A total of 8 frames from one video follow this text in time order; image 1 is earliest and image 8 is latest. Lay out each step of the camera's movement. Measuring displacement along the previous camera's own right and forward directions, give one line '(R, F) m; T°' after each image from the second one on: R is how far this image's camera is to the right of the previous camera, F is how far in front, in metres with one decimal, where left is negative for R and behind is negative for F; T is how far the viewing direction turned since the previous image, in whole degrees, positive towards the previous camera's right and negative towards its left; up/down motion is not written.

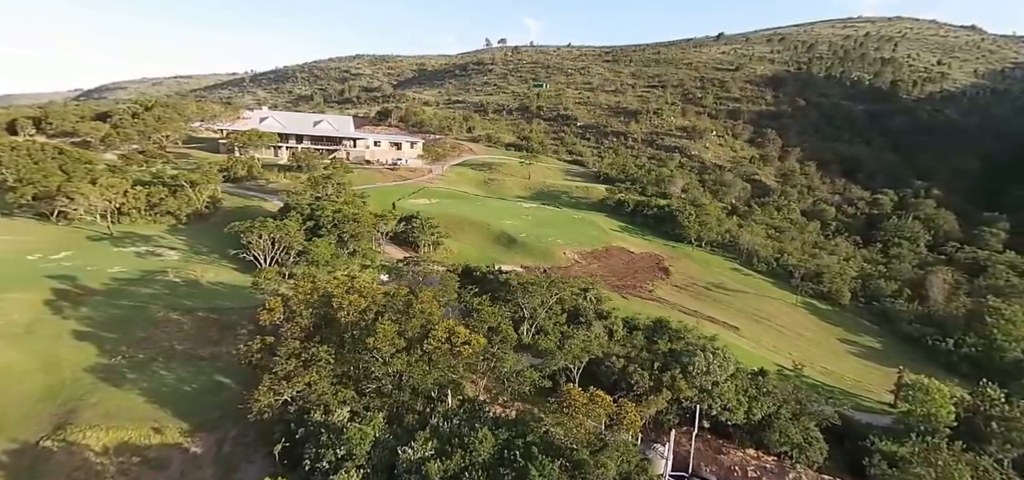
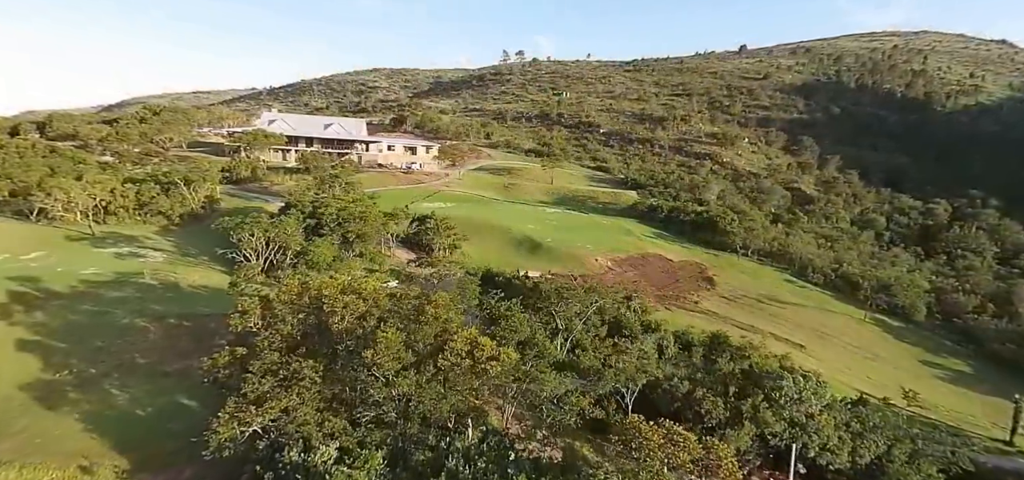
(-1.2, +7.5) m; -2°
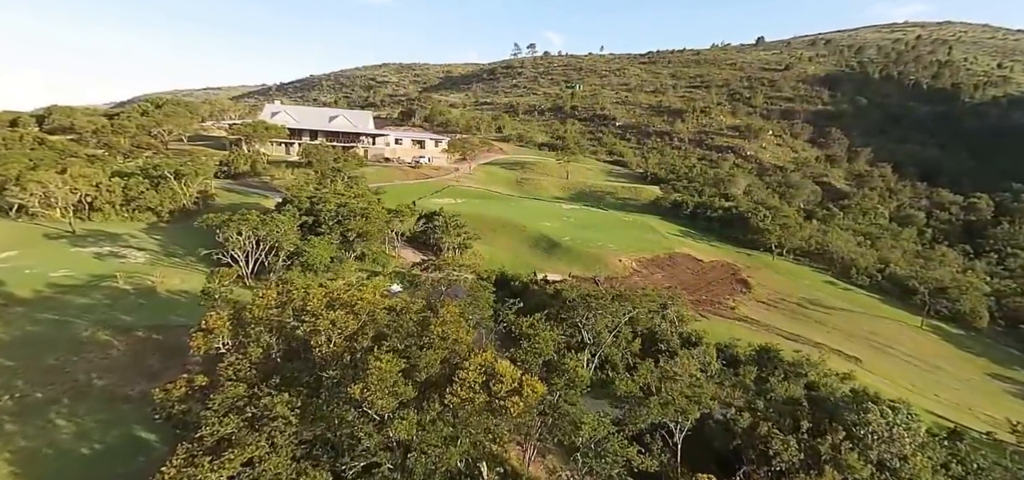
(-0.6, +5.3) m; -1°
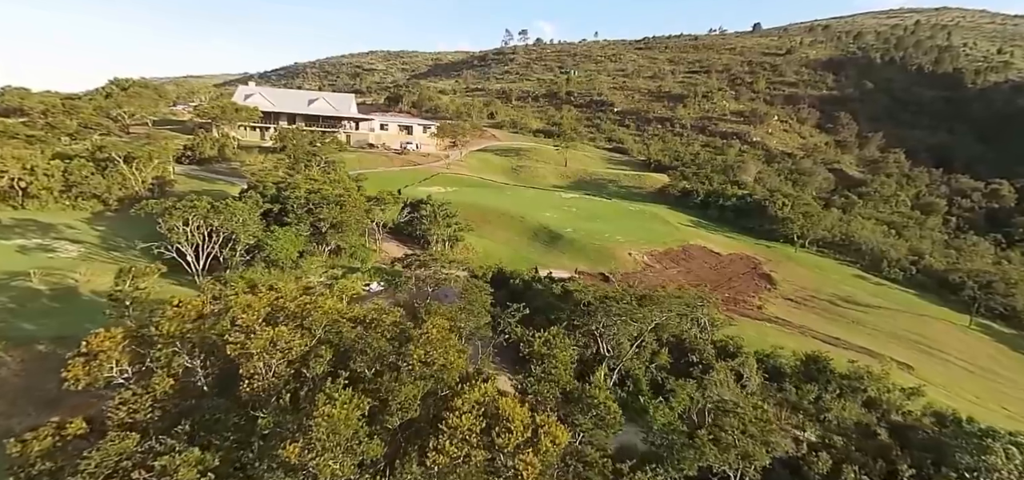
(-0.5, +6.4) m; +1°
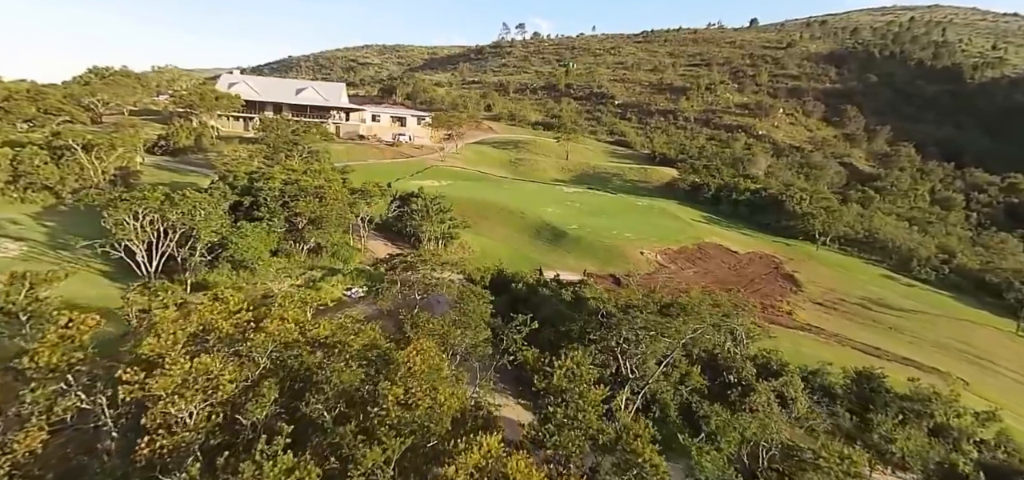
(-0.4, +4.7) m; 0°
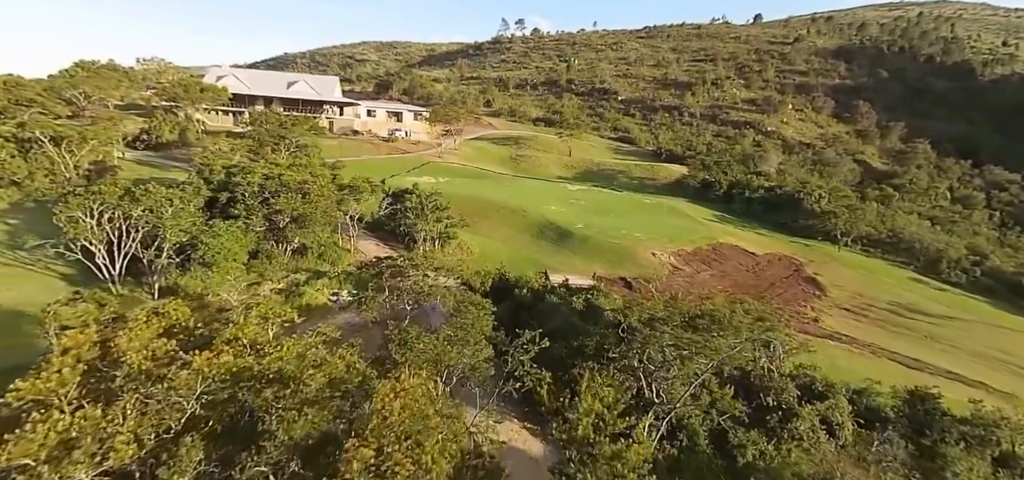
(-0.2, +3.4) m; 0°
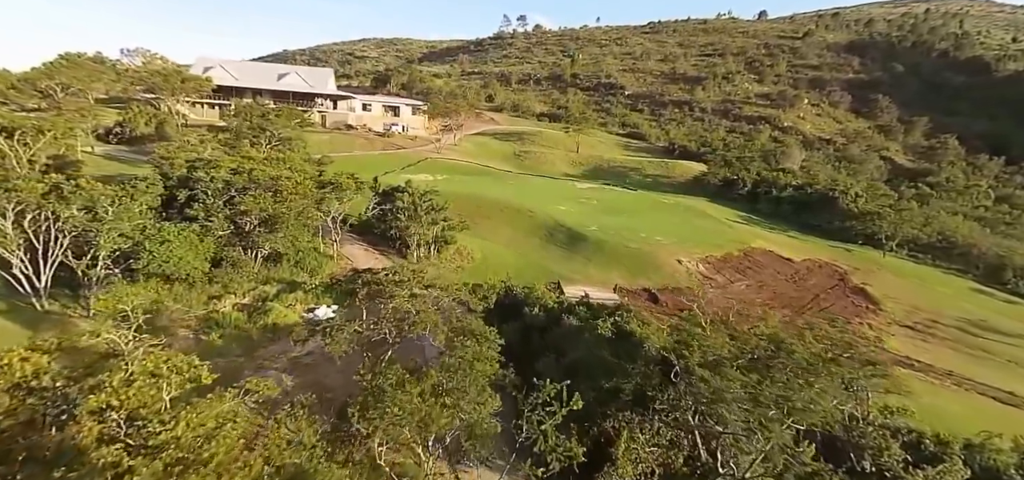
(-0.4, +5.3) m; 0°
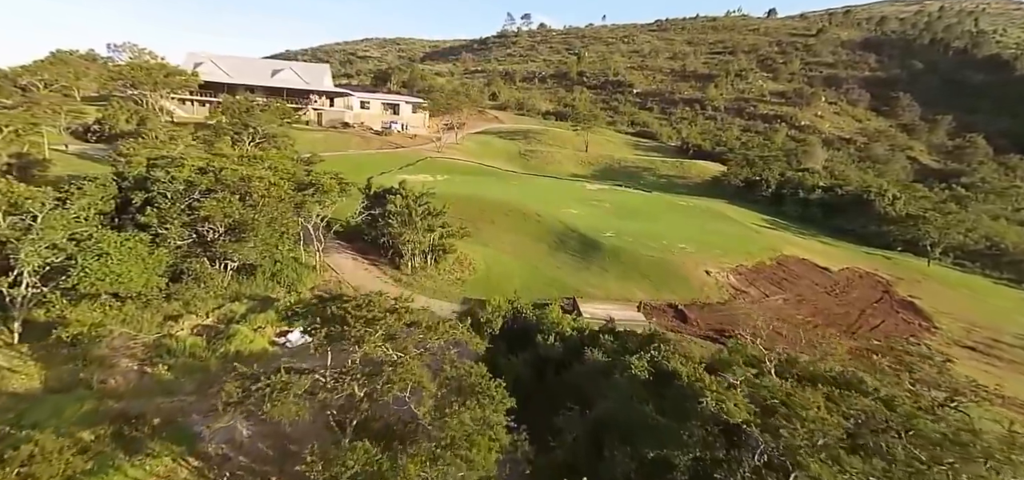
(-0.2, +4.3) m; 0°
